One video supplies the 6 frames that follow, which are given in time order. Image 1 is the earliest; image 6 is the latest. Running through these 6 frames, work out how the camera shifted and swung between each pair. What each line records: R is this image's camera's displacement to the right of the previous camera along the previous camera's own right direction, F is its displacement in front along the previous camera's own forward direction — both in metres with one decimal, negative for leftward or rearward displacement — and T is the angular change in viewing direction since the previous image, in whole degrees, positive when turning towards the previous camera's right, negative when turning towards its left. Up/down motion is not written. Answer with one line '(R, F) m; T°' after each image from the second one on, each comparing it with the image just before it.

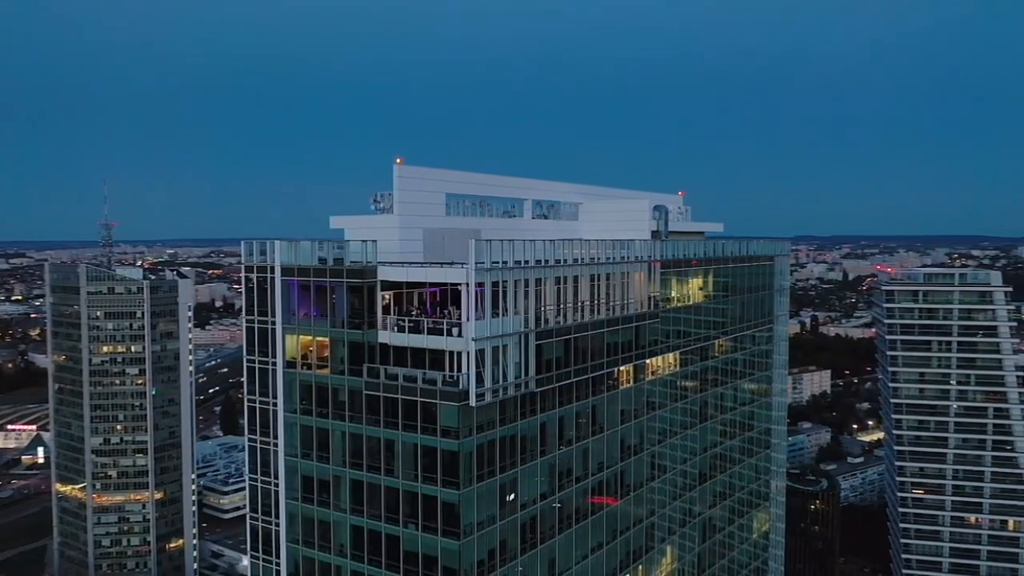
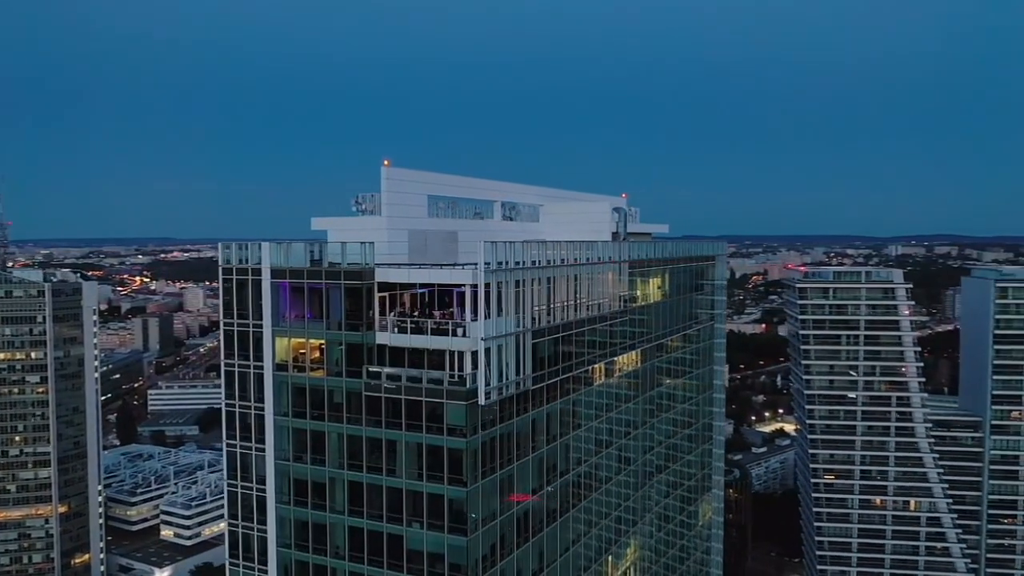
(-2.1, -0.4) m; +6°
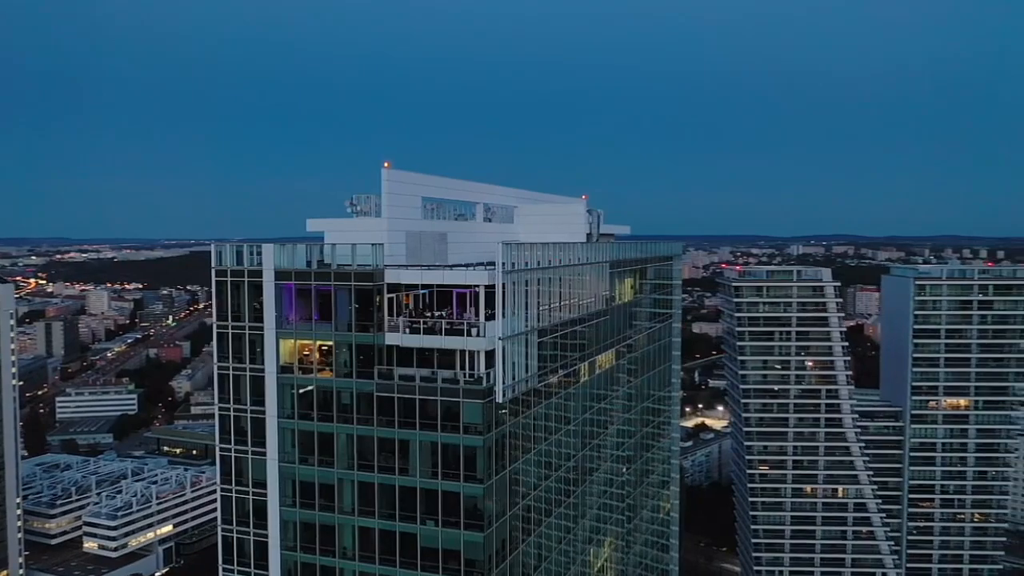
(-2.0, -0.4) m; +5°
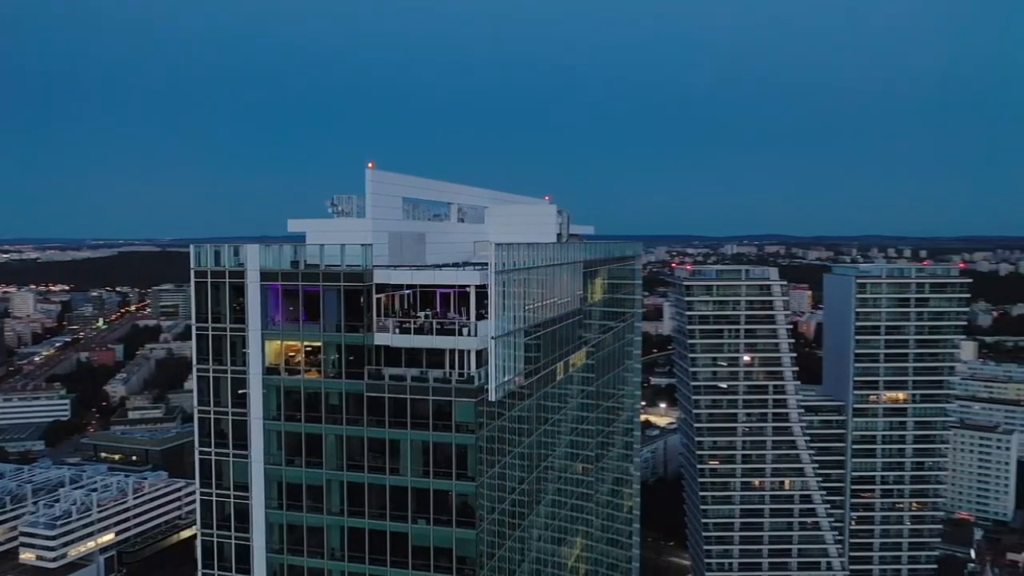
(-1.0, -0.2) m; +4°
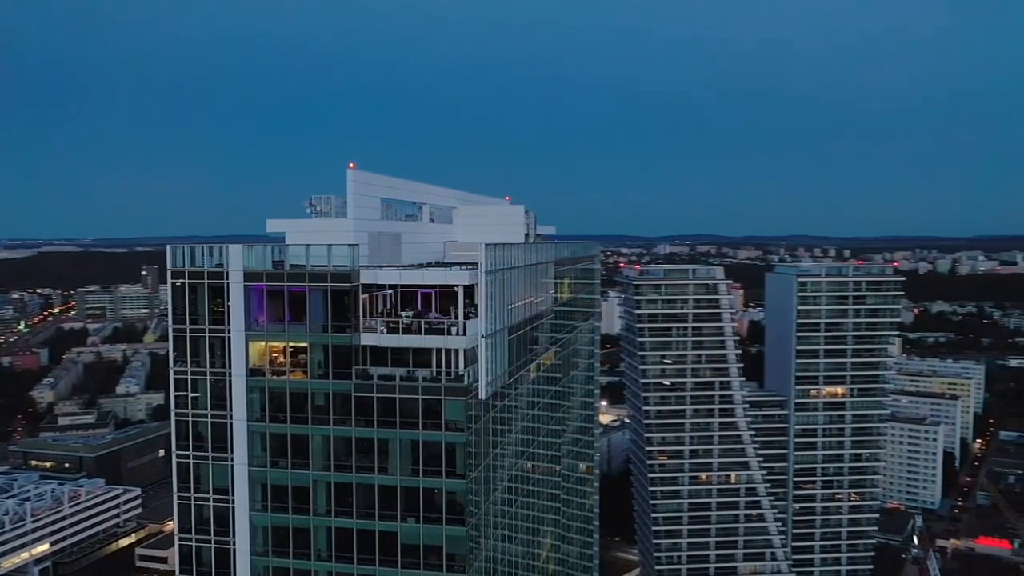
(-1.1, -0.3) m; +4°
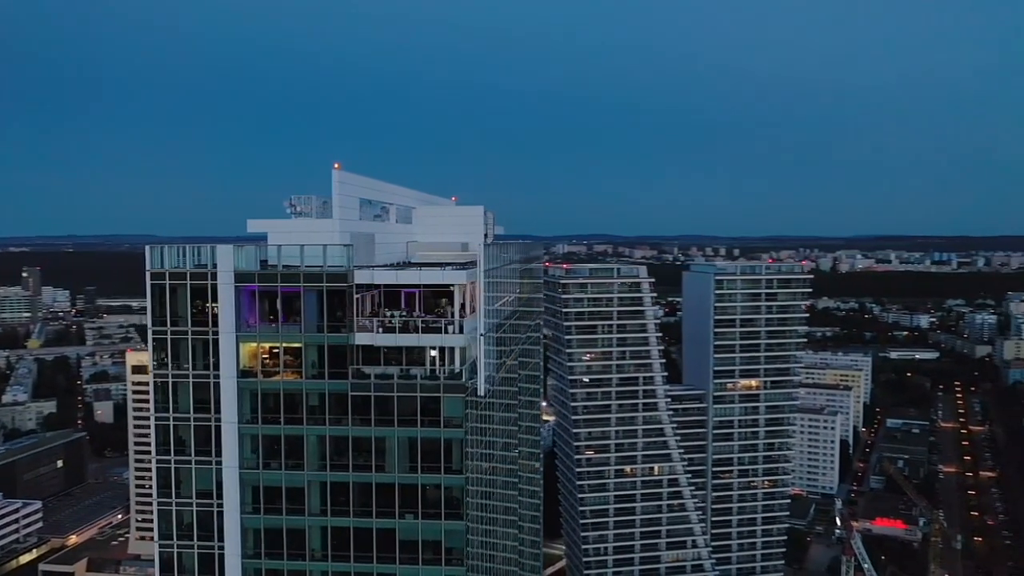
(-2.0, -0.5) m; +6°
